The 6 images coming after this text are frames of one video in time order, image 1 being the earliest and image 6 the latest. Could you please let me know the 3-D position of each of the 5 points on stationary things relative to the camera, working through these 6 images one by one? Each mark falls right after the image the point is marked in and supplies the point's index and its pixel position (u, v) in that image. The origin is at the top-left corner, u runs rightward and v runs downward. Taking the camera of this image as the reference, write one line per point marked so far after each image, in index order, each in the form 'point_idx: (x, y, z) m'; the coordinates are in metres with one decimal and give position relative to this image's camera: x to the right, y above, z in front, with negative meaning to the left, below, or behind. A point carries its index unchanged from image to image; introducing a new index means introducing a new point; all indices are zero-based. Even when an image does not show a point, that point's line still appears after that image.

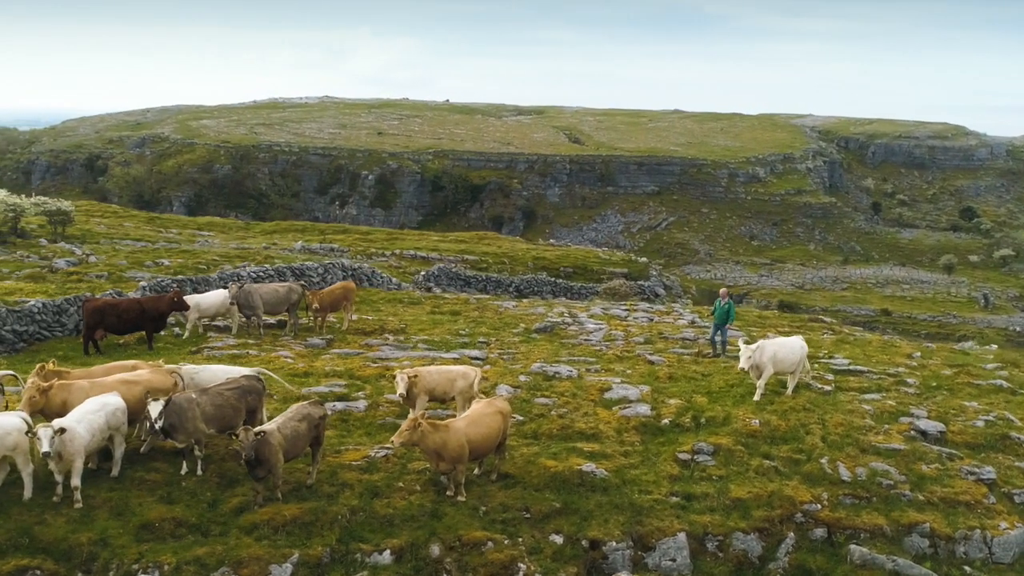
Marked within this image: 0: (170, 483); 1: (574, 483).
0: (-5.0, -2.8, +15.2) m
1: (+0.9, -3.1, +16.6) m
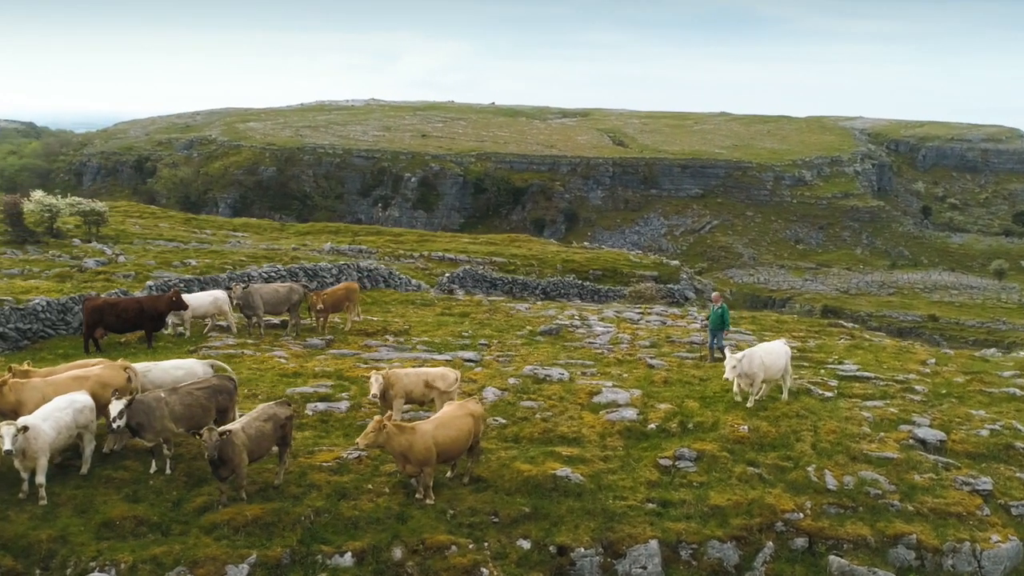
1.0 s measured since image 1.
0: (-5.5, -2.8, +15.3) m
1: (+0.5, -3.1, +16.4) m
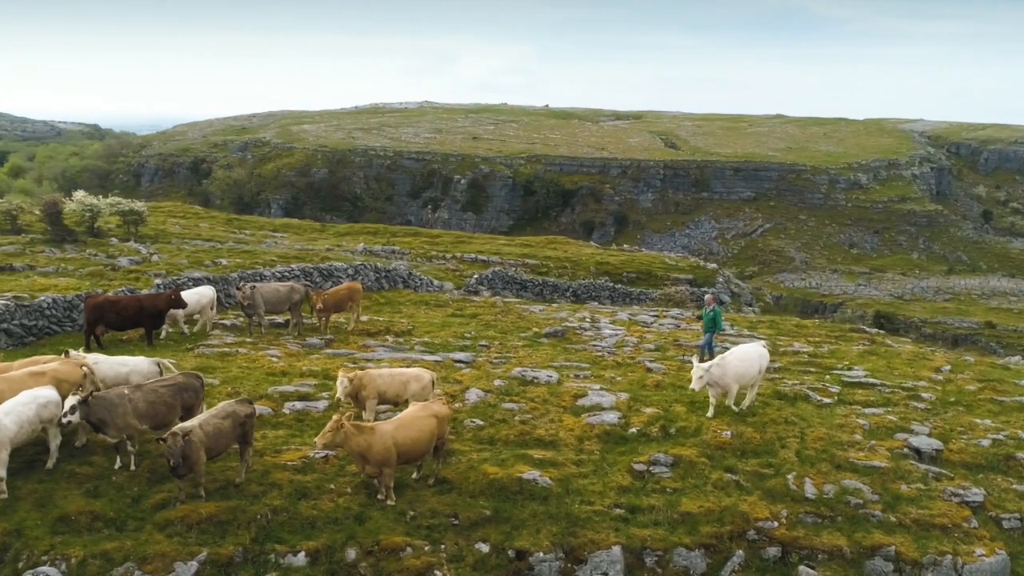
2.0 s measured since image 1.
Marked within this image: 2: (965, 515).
0: (-6.1, -2.8, +15.4) m
1: (0.0, -3.1, +16.2) m
2: (+7.5, -3.8, +17.3) m
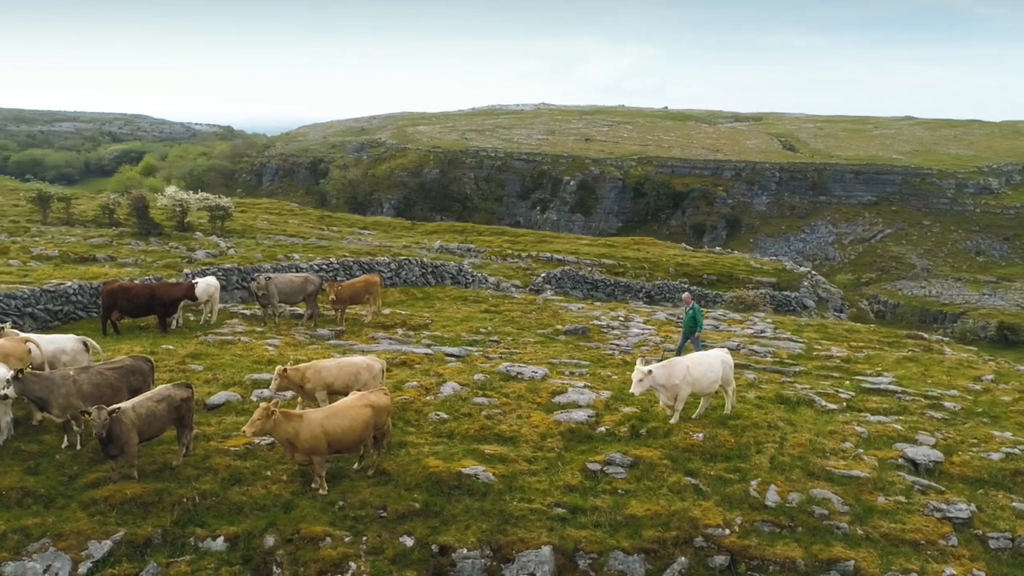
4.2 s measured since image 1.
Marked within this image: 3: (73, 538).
0: (-7.0, -2.5, +15.7) m
1: (-1.0, -3.0, +15.9) m
2: (+6.6, -3.8, +16.1) m
3: (-5.8, -3.3, +13.9) m
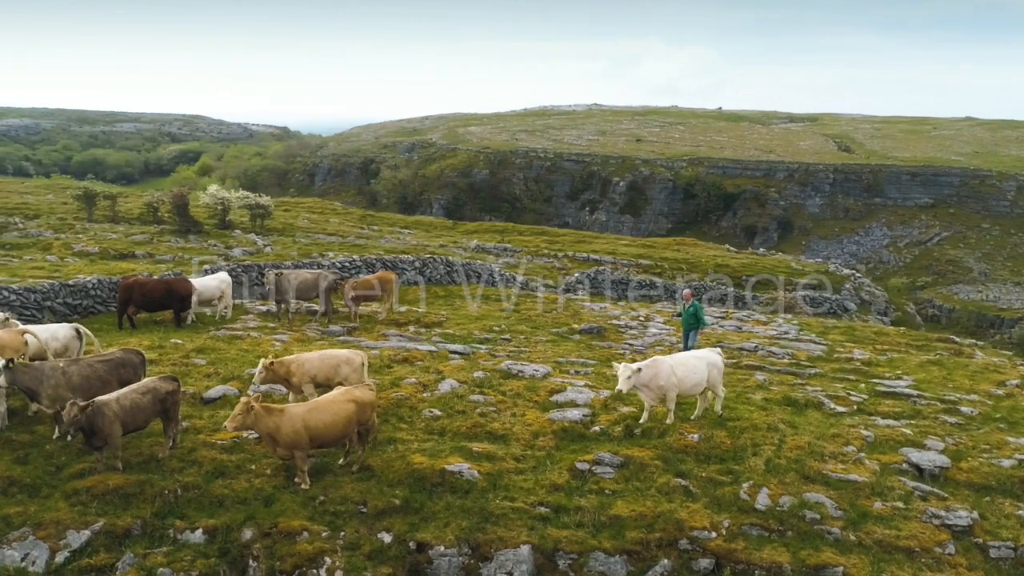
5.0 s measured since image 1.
0: (-7.3, -2.4, +15.9) m
1: (-1.2, -2.9, +15.8) m
2: (+6.4, -3.7, +15.6) m
3: (-6.2, -3.2, +14.0) m
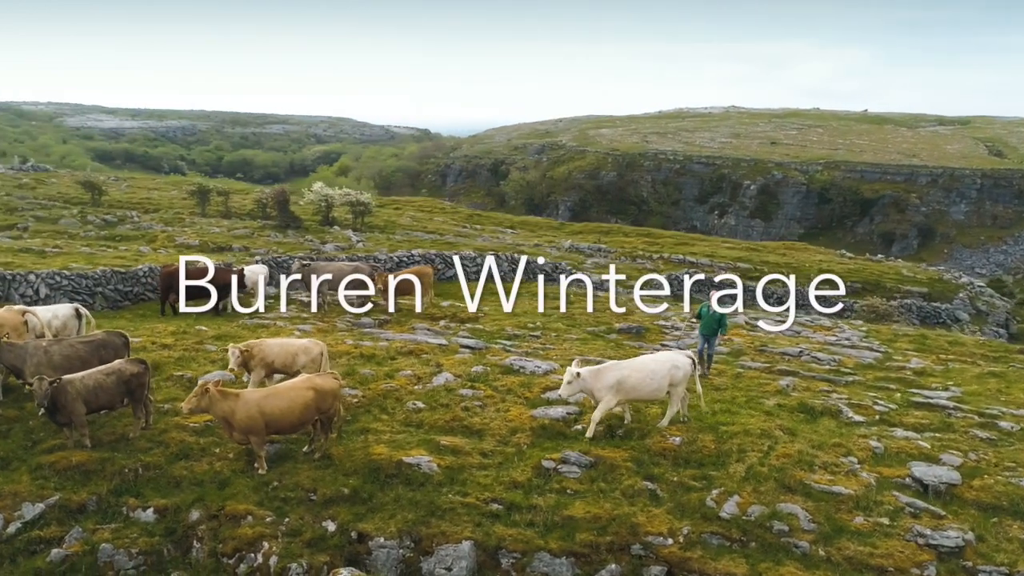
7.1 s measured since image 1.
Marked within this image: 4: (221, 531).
0: (-7.8, -2.1, +16.6) m
1: (-1.8, -2.8, +15.6) m
2: (+5.6, -3.8, +14.5) m
3: (-7.0, -2.9, +14.5) m
4: (-4.1, -3.3, +14.4) m
